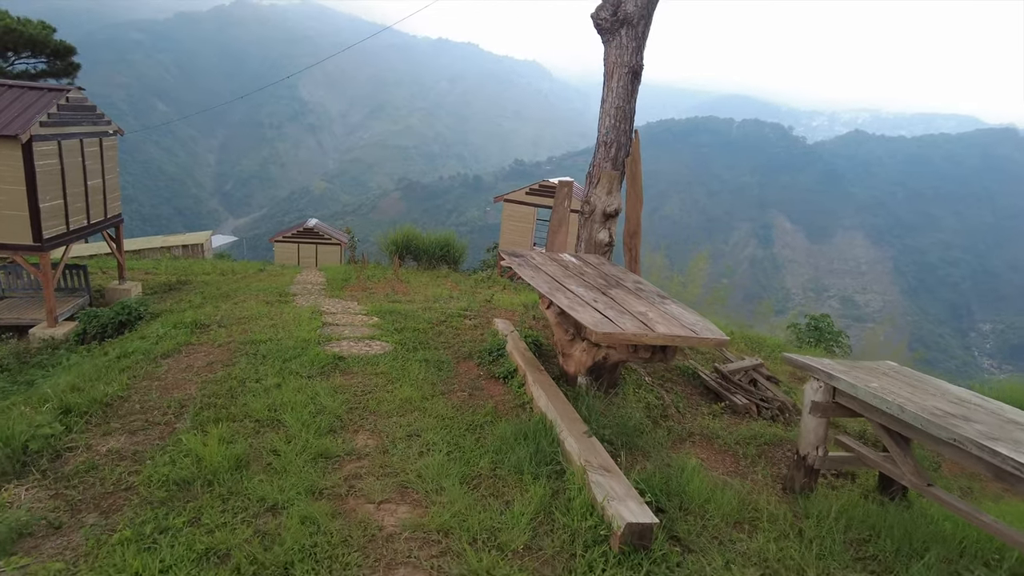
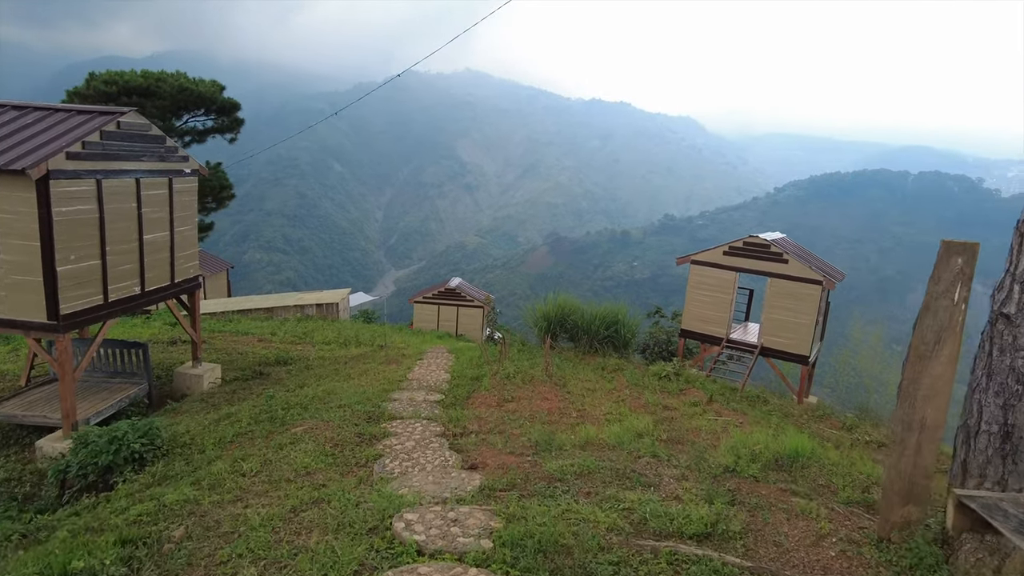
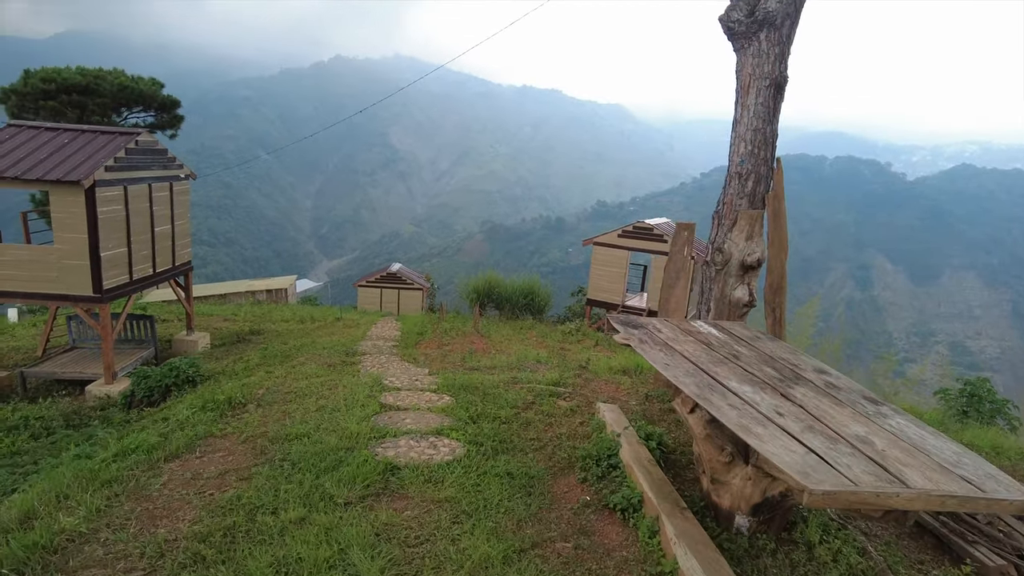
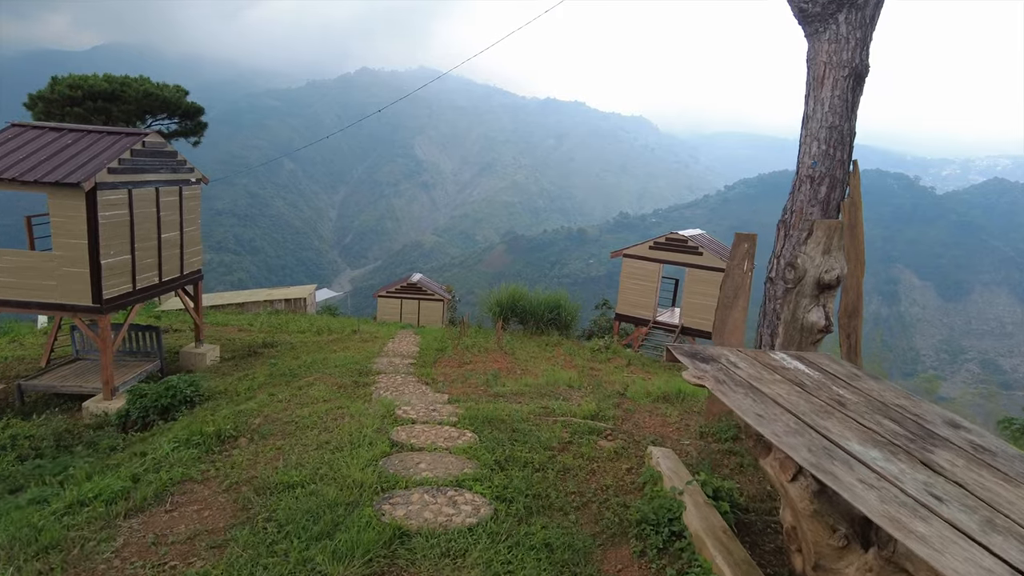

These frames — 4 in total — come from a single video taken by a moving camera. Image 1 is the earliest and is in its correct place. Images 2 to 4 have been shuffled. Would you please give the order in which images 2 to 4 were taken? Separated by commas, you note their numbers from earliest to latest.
3, 4, 2
